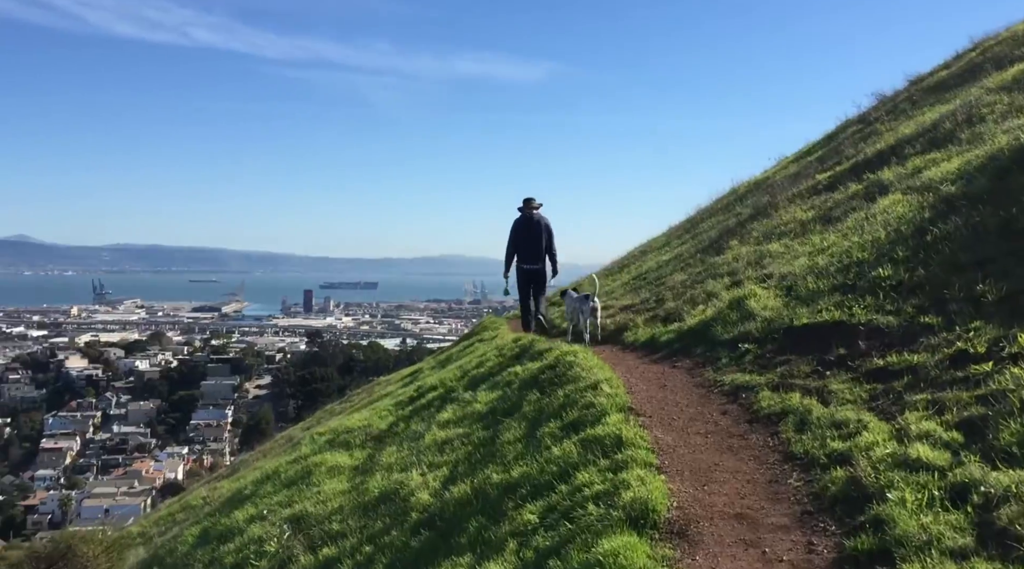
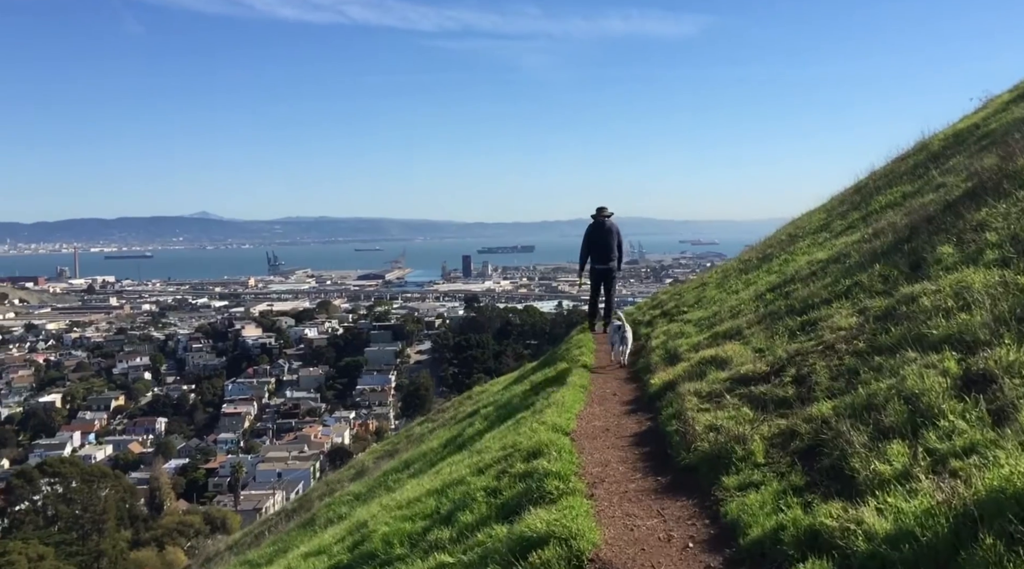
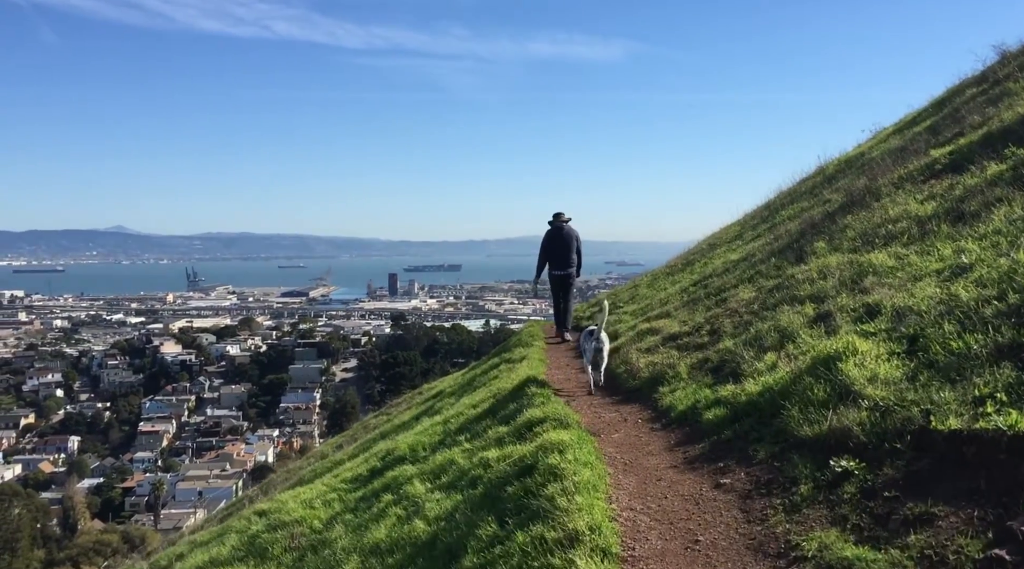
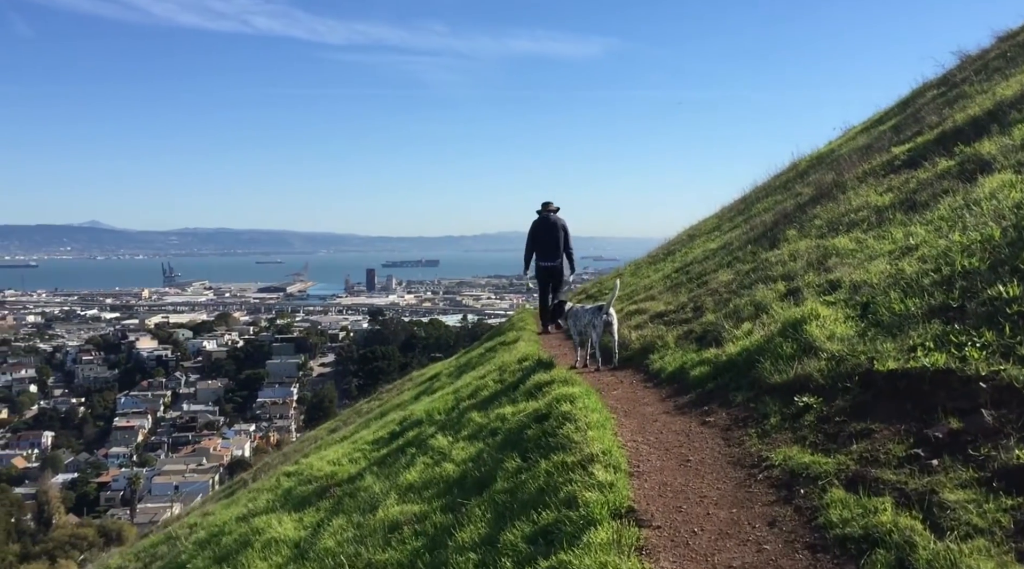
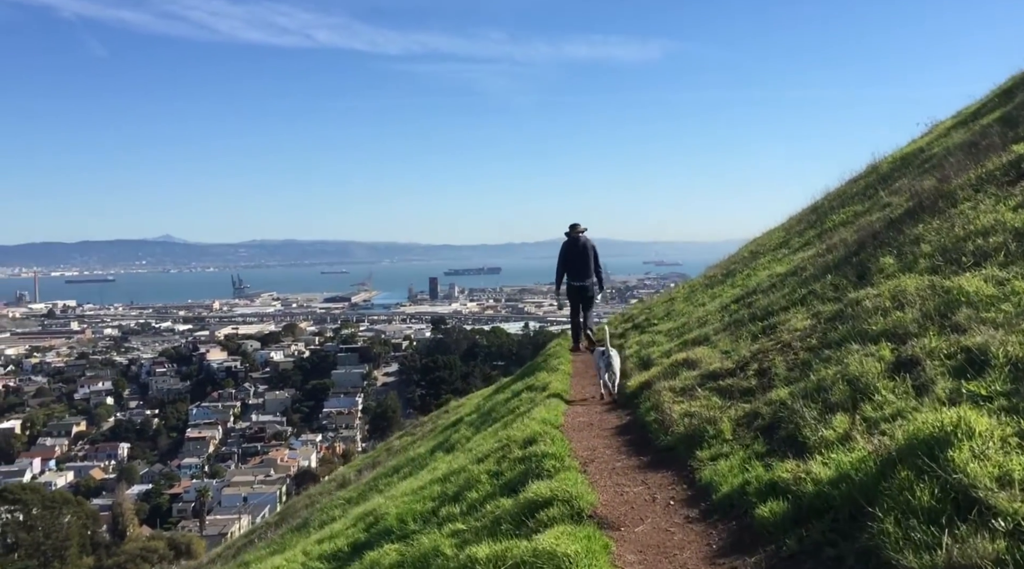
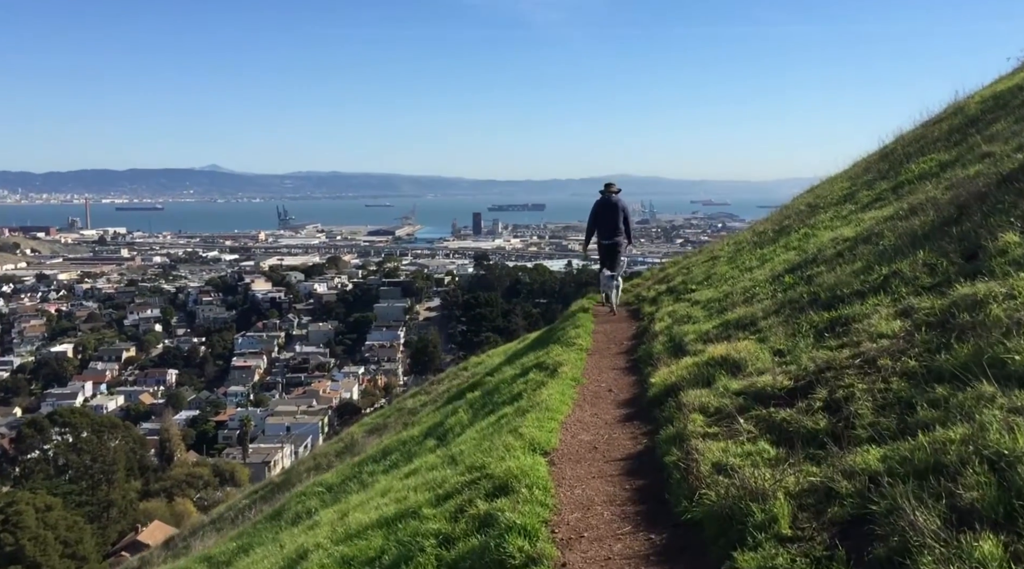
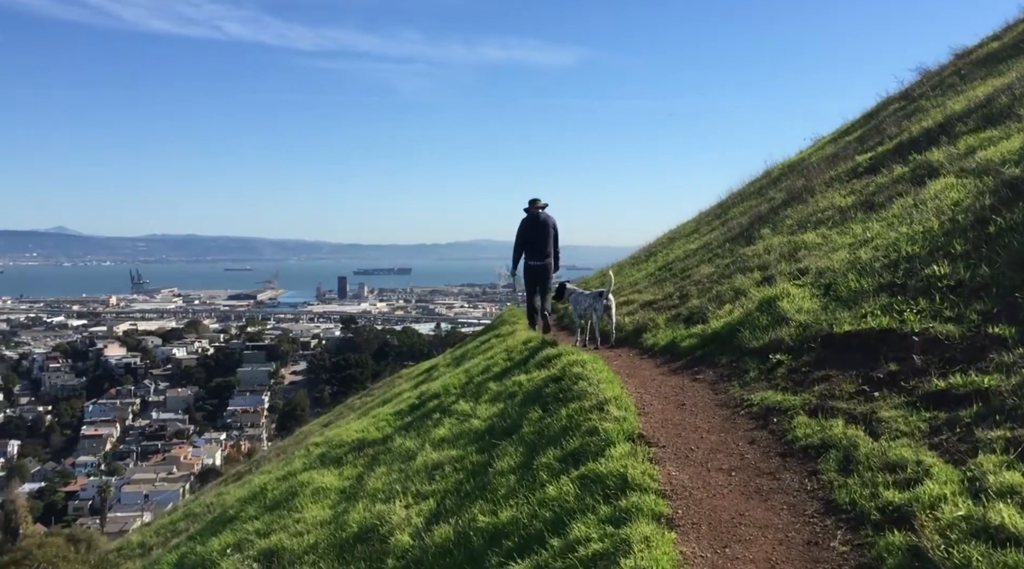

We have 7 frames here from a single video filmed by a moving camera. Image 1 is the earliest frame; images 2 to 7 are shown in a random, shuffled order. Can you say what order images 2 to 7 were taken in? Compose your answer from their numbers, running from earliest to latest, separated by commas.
7, 4, 3, 5, 2, 6
